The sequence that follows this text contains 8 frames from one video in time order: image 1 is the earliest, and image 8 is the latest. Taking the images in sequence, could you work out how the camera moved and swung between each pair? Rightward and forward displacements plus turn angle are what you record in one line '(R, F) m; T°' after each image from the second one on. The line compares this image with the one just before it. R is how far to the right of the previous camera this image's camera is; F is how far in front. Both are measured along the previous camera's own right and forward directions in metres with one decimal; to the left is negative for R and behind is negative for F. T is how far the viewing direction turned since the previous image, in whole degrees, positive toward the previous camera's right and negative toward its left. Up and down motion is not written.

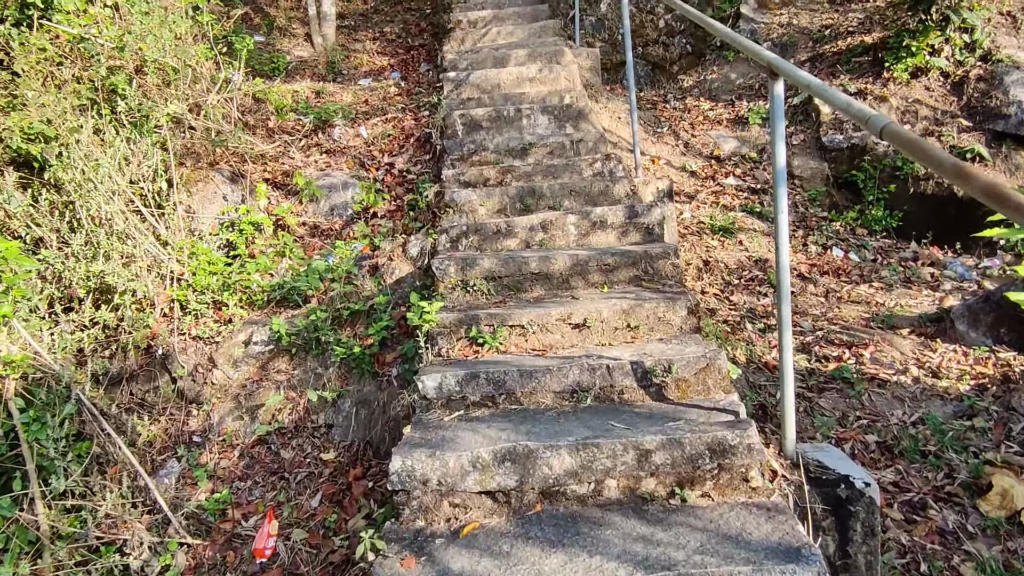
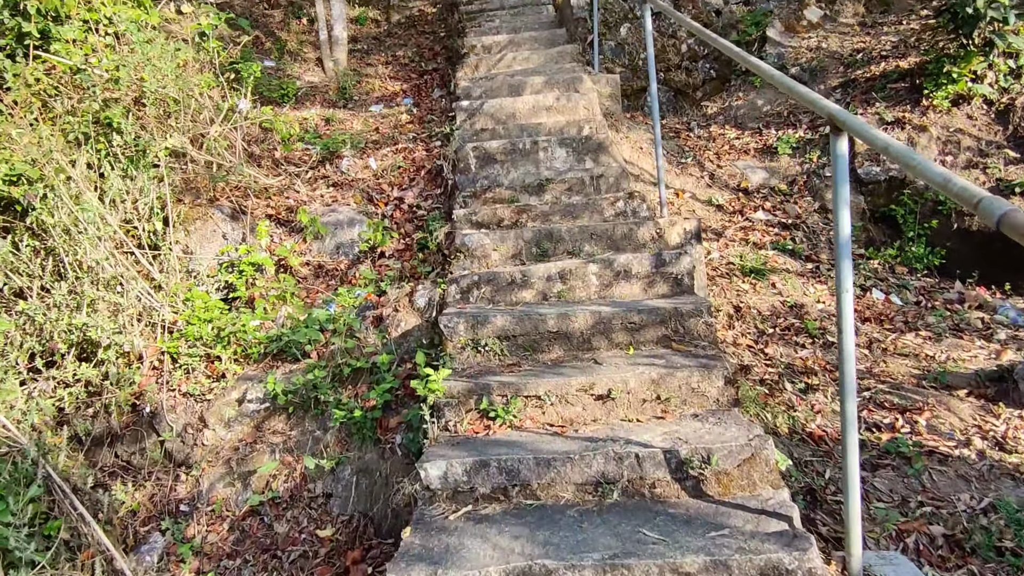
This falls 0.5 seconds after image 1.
(0.0, +0.2) m; -1°
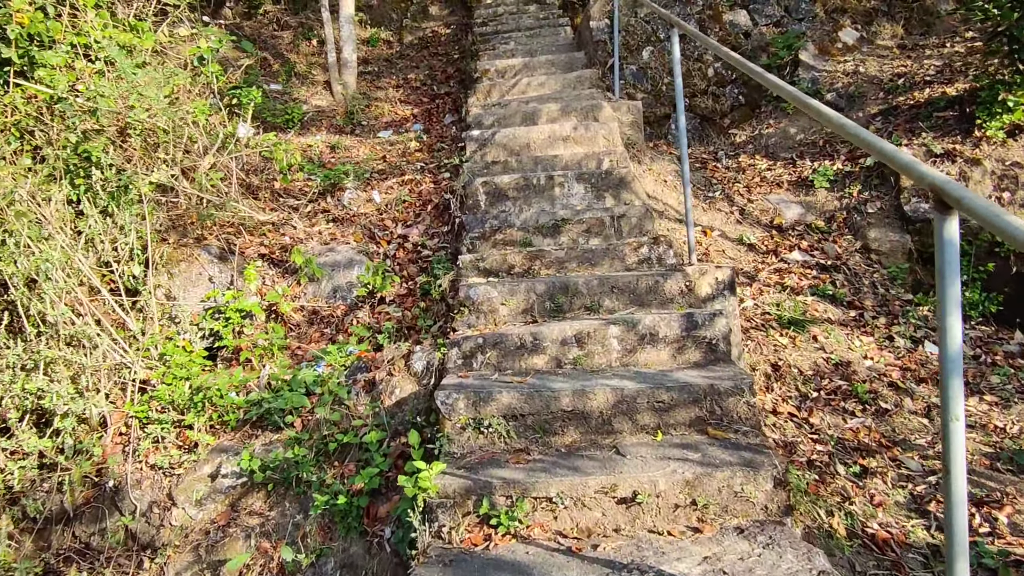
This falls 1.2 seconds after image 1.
(0.0, +0.3) m; -1°
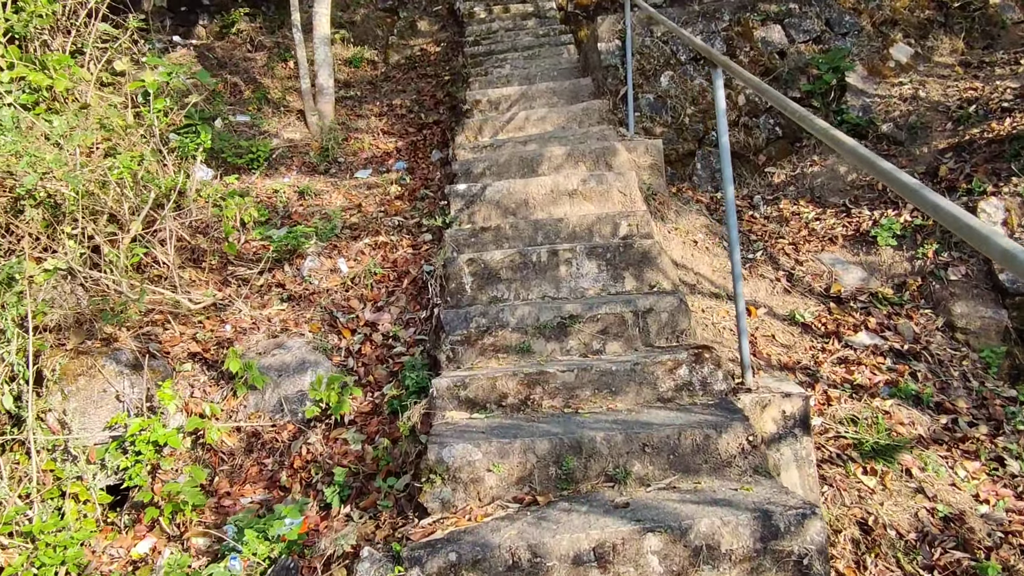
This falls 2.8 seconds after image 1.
(0.0, +0.7) m; 0°
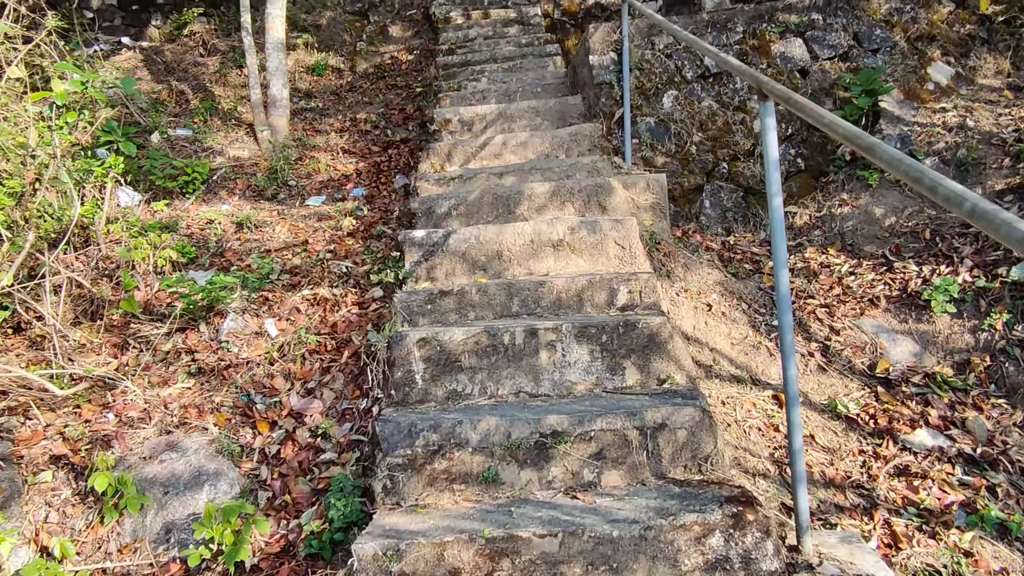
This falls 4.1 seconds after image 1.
(0.0, +0.6) m; +1°
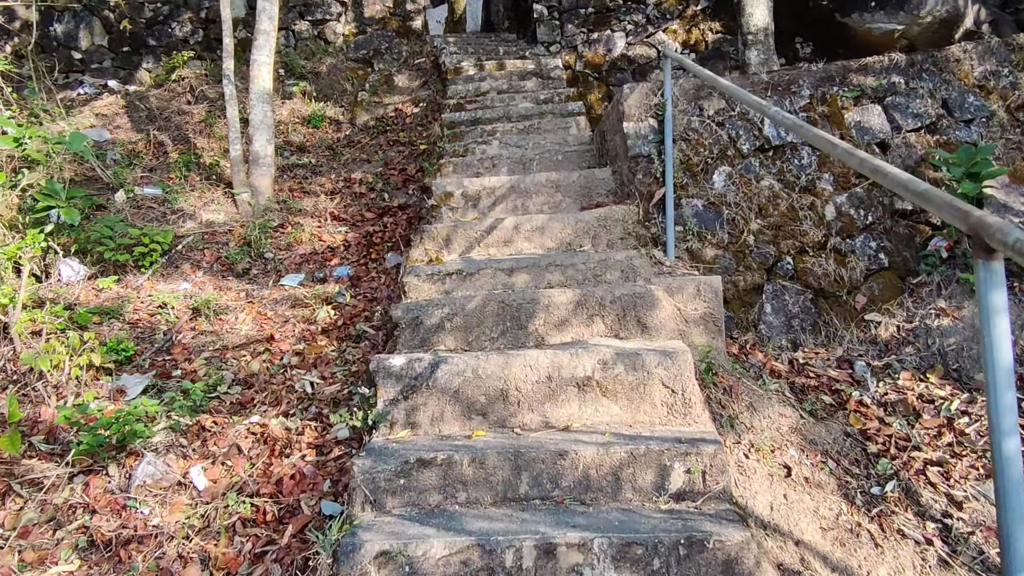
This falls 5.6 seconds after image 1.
(0.0, +0.7) m; -1°
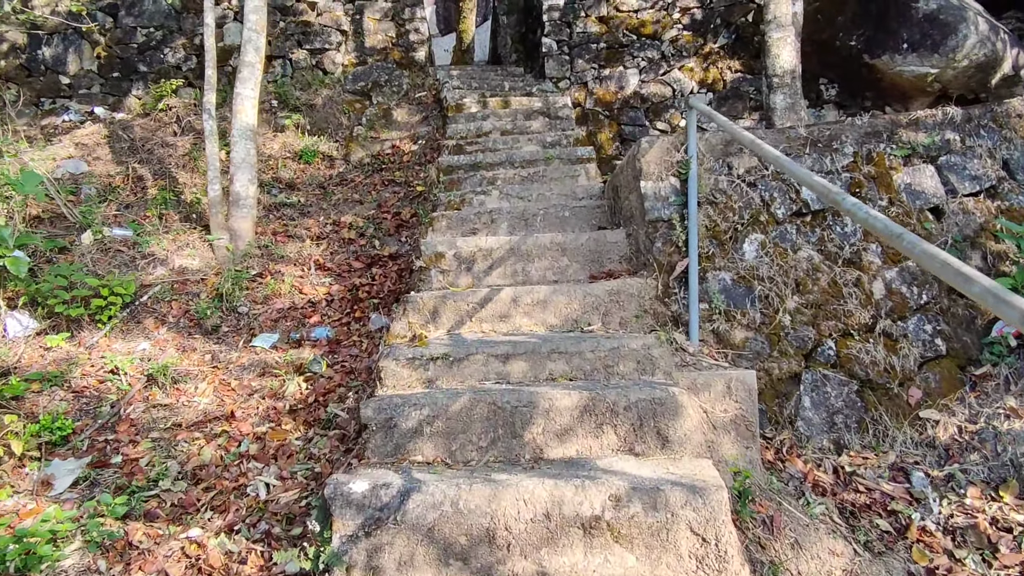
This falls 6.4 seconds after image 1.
(0.0, +0.4) m; 0°
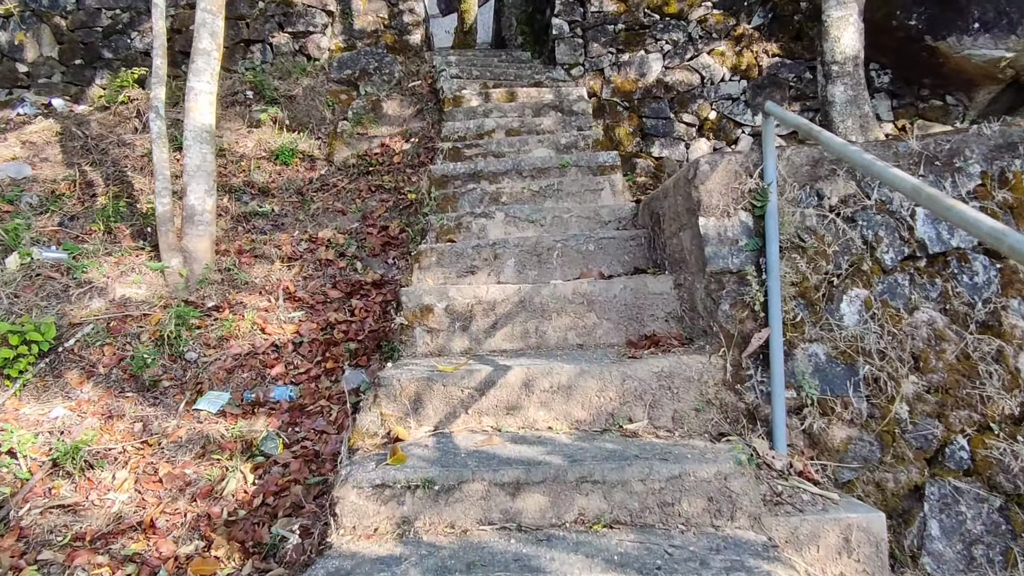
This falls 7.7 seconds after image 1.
(0.0, +0.7) m; 0°
